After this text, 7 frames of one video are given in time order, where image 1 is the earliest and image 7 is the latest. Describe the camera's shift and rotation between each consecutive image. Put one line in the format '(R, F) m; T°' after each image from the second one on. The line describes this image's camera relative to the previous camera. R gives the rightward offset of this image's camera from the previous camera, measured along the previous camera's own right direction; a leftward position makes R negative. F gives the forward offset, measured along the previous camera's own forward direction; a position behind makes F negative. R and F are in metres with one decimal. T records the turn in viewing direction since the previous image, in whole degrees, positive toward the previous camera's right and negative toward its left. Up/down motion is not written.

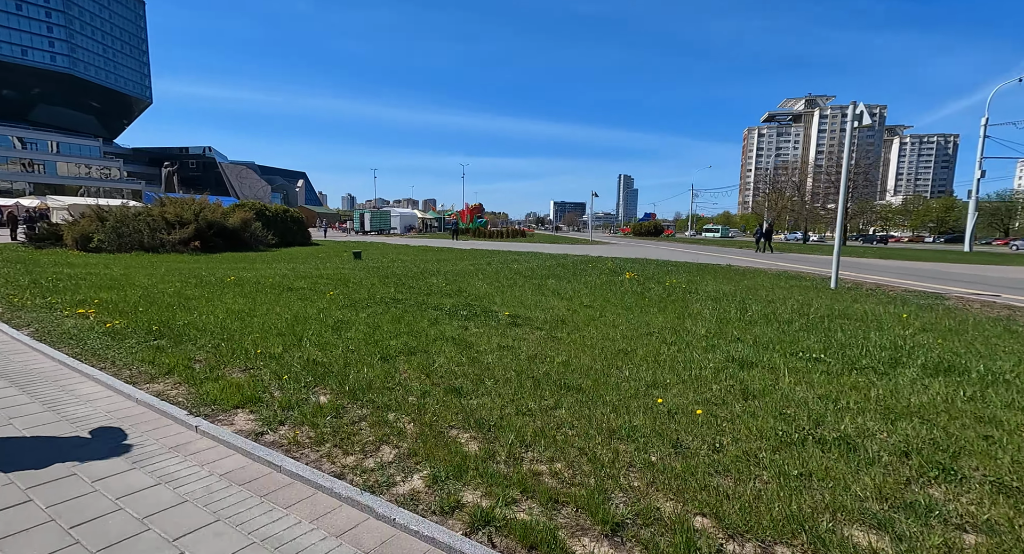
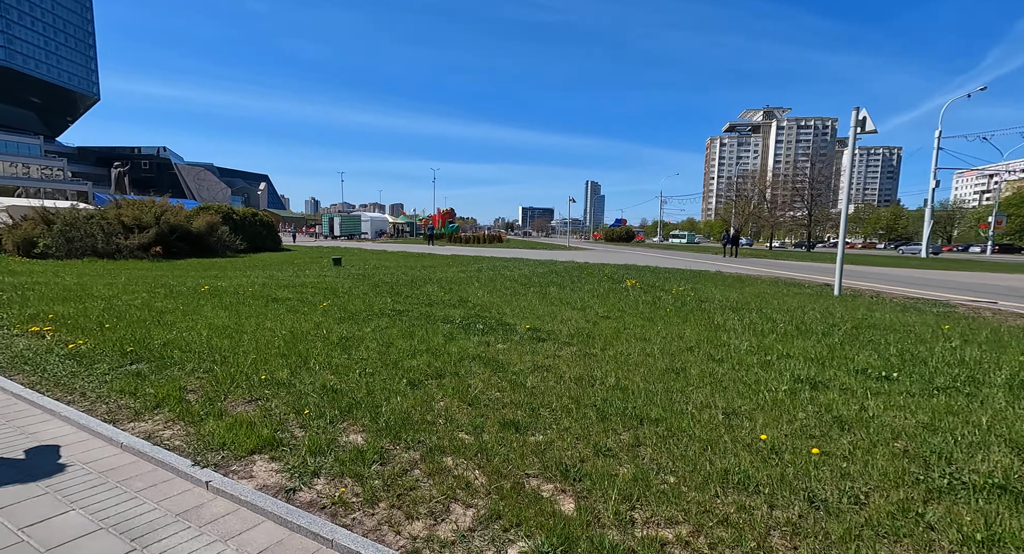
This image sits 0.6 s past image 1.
(-0.3, +0.3) m; +3°
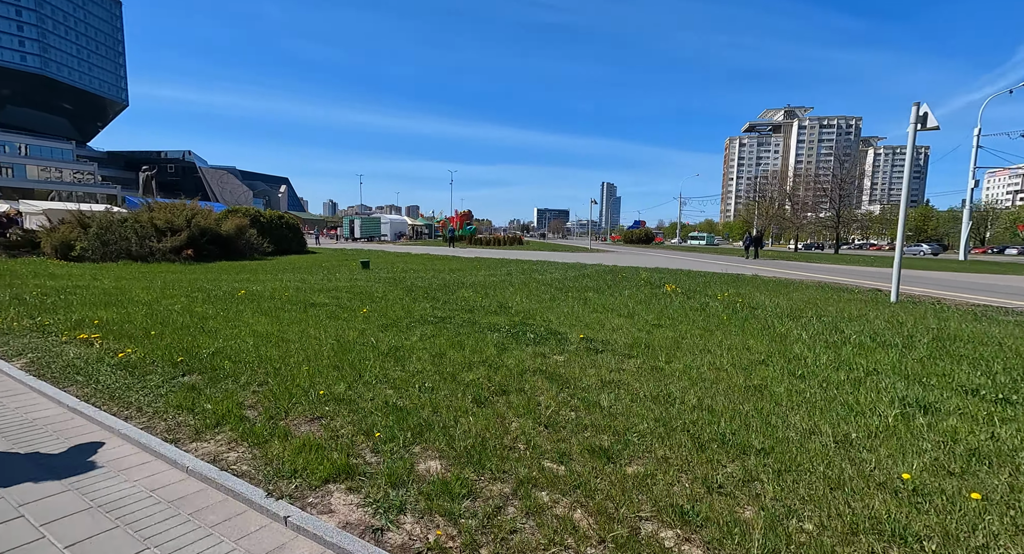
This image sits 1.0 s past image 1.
(-0.2, +0.1) m; -2°
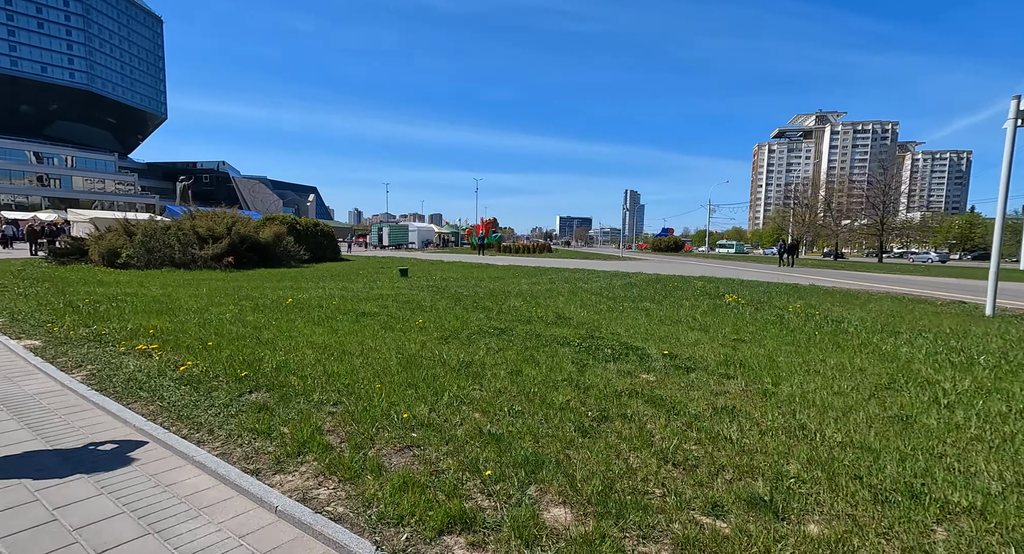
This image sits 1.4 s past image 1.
(-0.3, +0.3) m; -3°
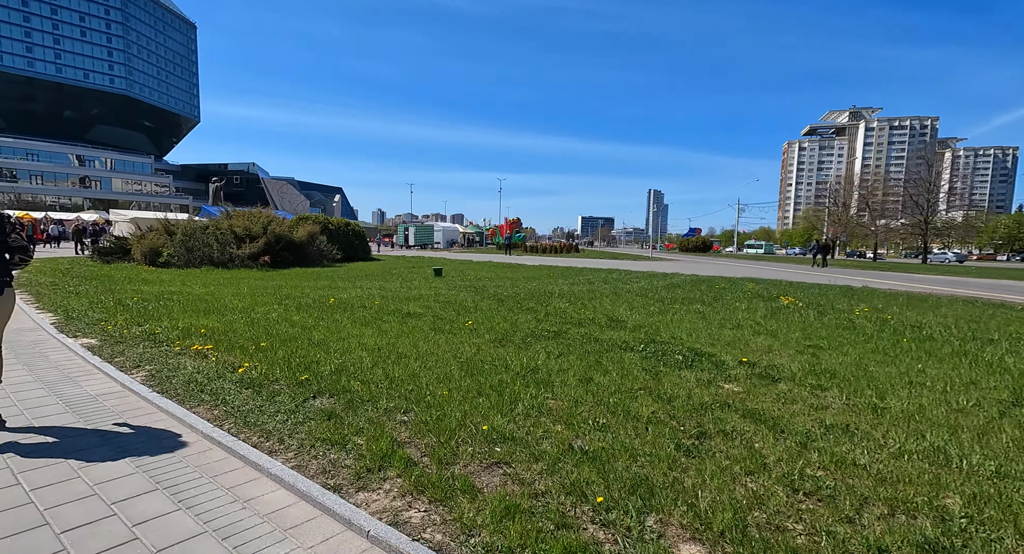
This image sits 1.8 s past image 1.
(-0.2, +0.2) m; -3°
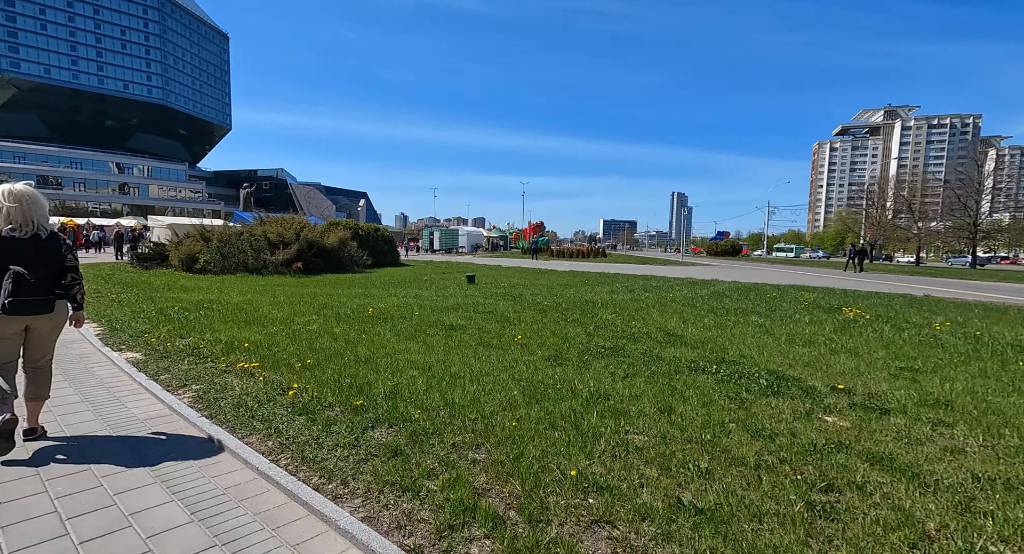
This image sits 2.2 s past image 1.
(-0.2, +0.2) m; -3°
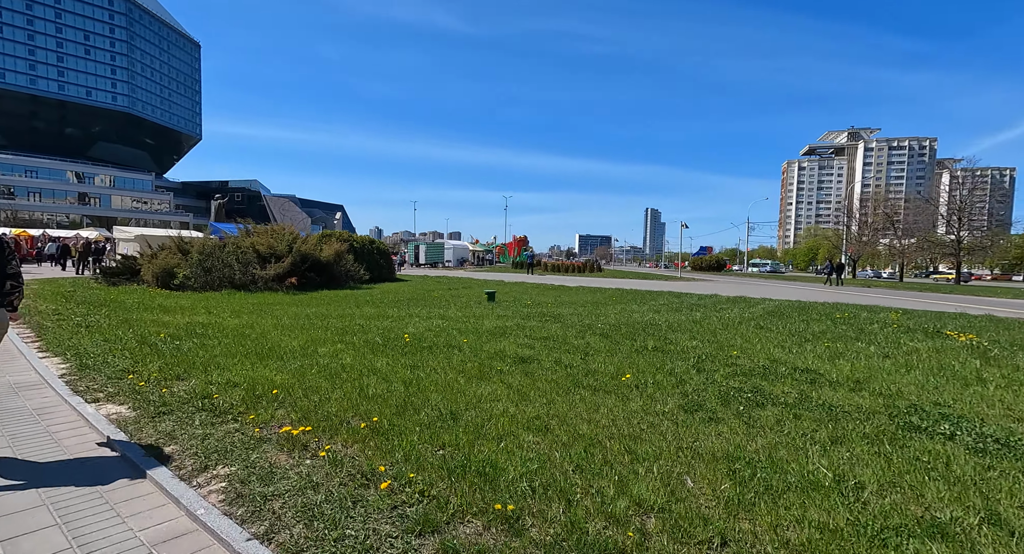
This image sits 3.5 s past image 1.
(-0.8, +1.0) m; +3°
